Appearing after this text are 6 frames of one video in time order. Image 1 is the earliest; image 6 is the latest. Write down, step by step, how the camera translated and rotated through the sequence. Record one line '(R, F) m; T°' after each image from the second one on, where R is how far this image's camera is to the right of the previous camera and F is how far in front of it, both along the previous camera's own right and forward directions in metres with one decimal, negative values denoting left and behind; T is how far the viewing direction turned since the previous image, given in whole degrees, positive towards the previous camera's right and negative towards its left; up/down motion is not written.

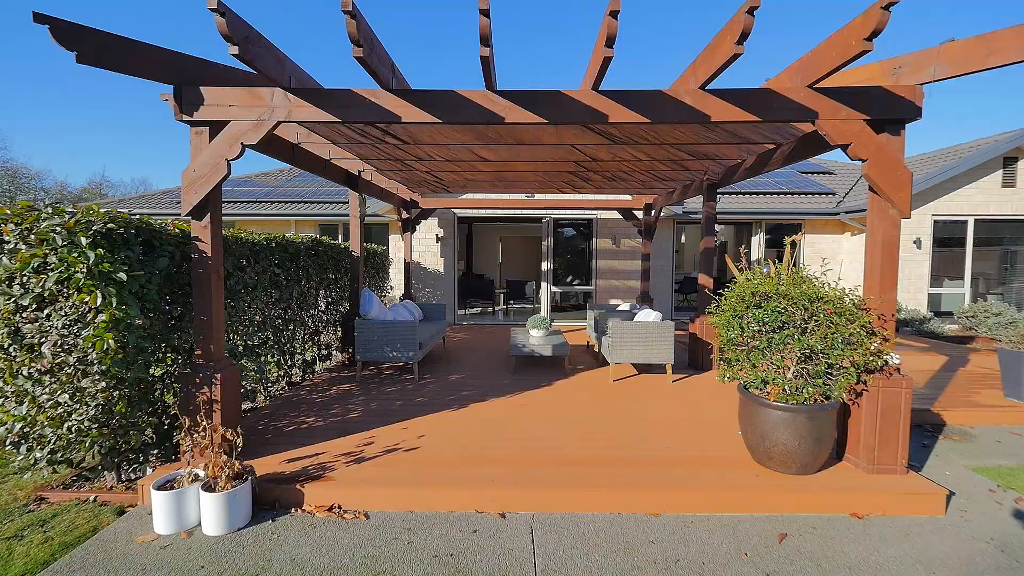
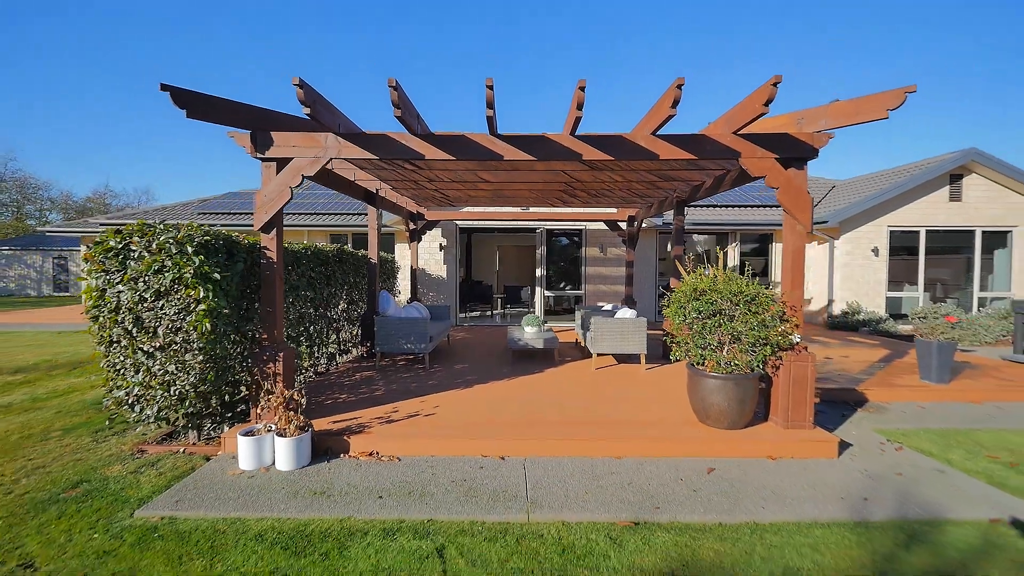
(0.0, -1.0) m; 0°
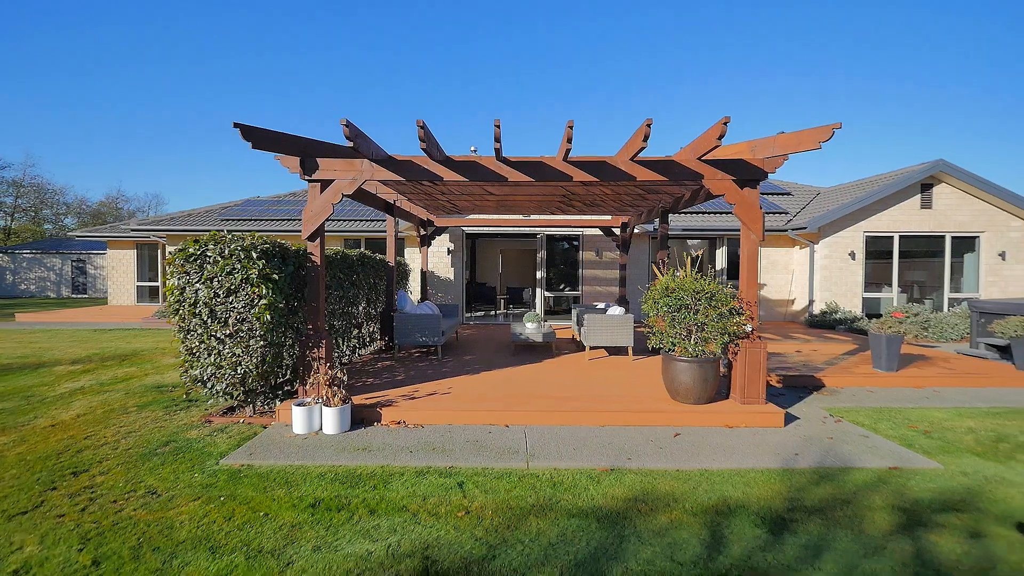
(0.0, -0.9) m; 0°
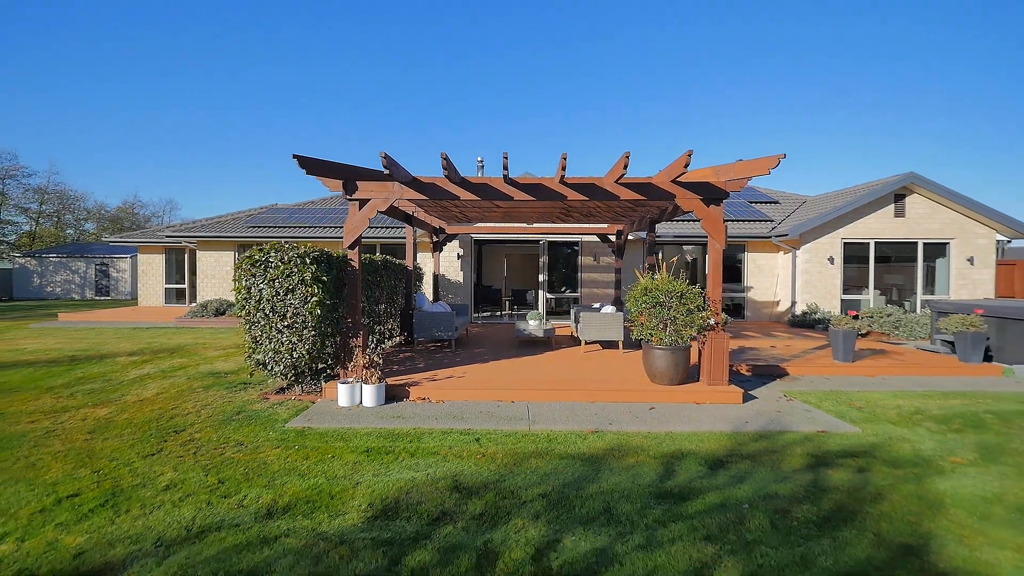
(0.0, -1.1) m; -1°
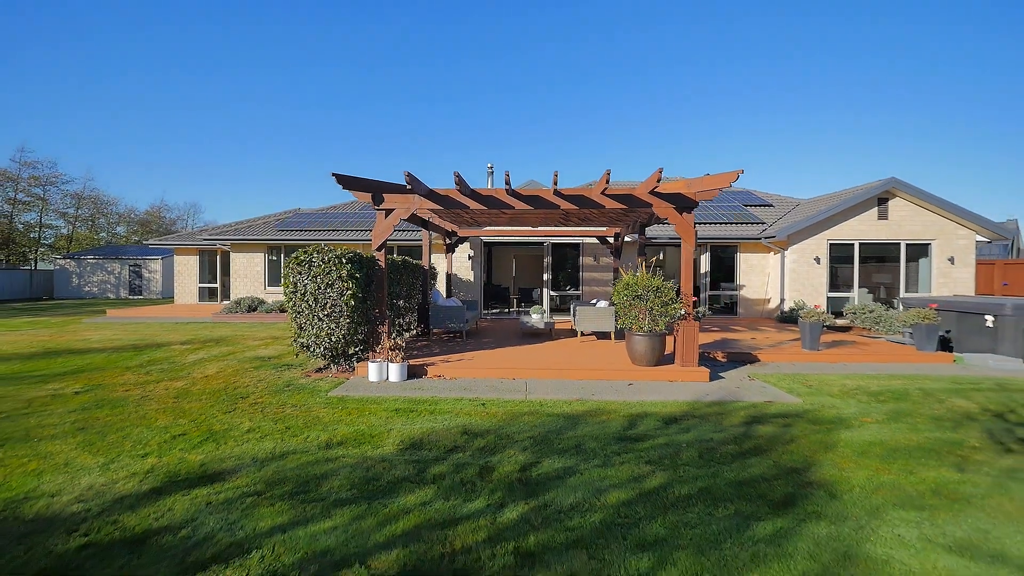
(+0.2, -1.1) m; -2°
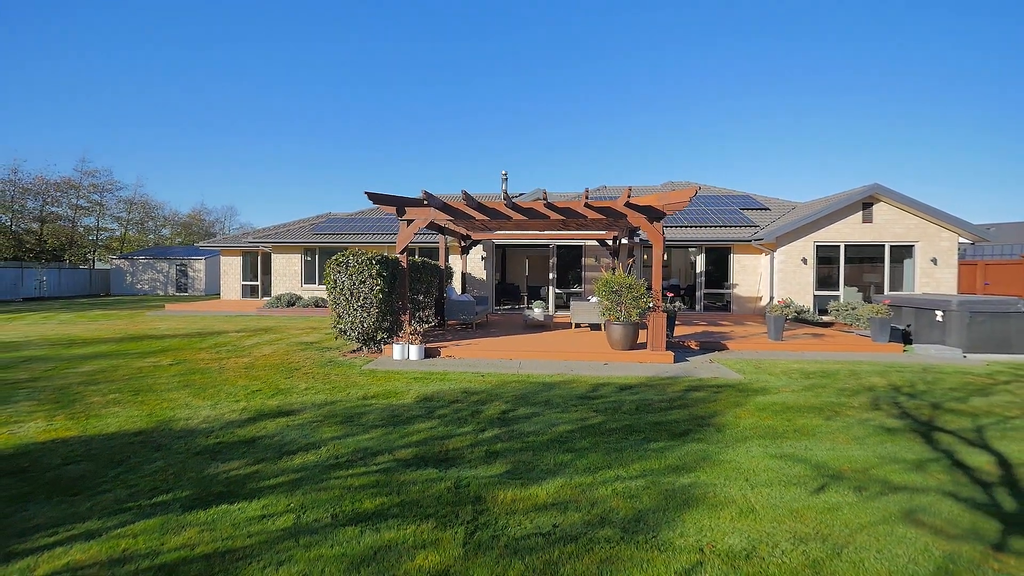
(+0.5, -1.5) m; -3°
